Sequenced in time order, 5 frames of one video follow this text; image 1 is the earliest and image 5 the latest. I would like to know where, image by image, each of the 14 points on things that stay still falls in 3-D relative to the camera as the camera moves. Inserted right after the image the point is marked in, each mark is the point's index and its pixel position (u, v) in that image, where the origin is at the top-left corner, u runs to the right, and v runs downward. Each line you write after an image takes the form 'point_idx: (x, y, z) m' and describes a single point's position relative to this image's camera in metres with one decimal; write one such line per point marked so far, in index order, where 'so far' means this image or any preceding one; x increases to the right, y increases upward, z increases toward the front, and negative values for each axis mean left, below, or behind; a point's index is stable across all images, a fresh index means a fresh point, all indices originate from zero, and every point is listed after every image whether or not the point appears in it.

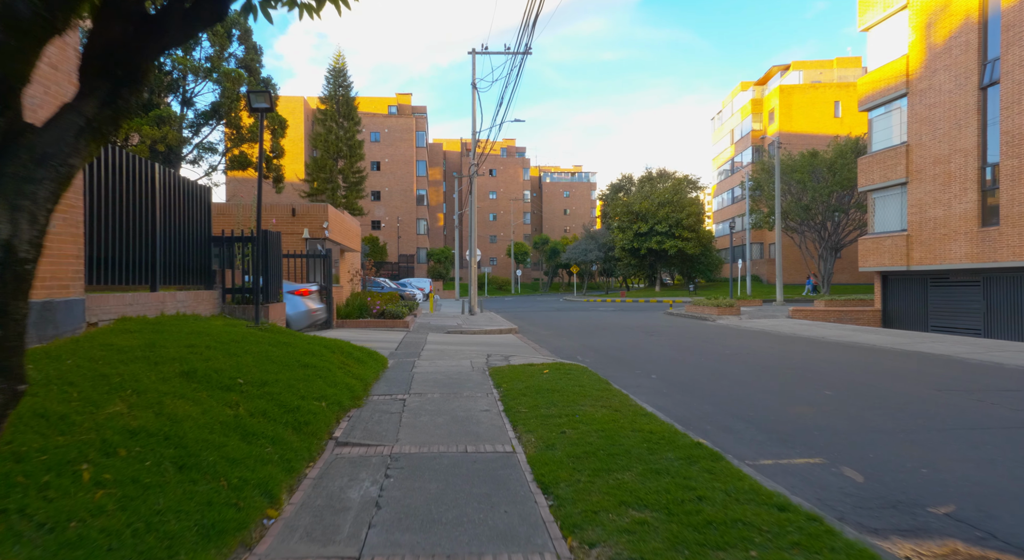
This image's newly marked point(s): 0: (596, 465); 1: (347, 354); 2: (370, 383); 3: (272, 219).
0: (+0.7, -1.5, +4.7) m
1: (-2.5, -1.1, +8.9) m
2: (-1.9, -1.4, +8.1) m
3: (-7.3, +1.9, +18.1) m
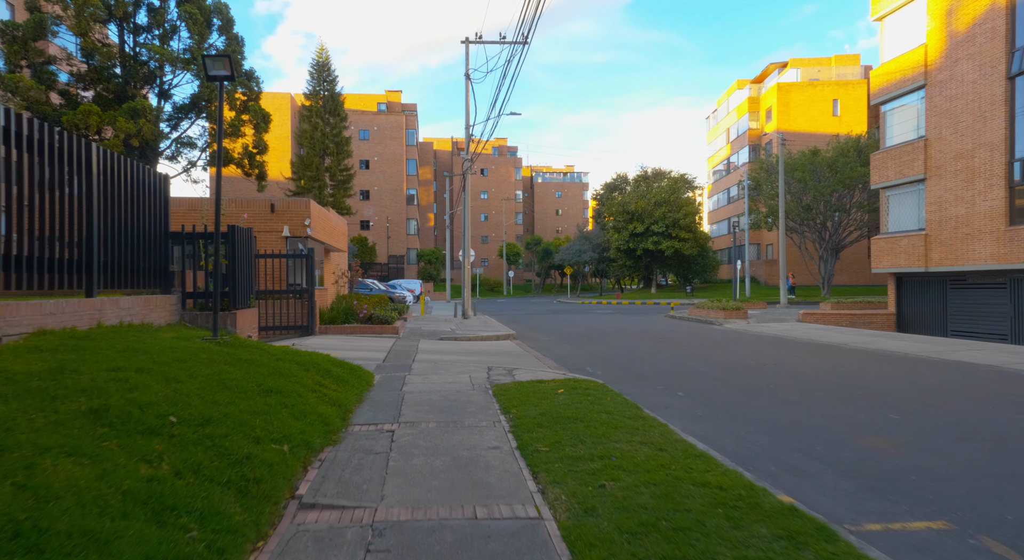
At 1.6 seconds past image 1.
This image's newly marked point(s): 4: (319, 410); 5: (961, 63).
0: (+0.8, -1.5, +3.3) m
1: (-2.4, -1.2, +7.5) m
2: (-1.8, -1.5, +6.7) m
3: (-7.3, +1.8, +16.6) m
4: (-1.9, -1.3, +5.9) m
5: (+14.8, +7.2, +19.8) m
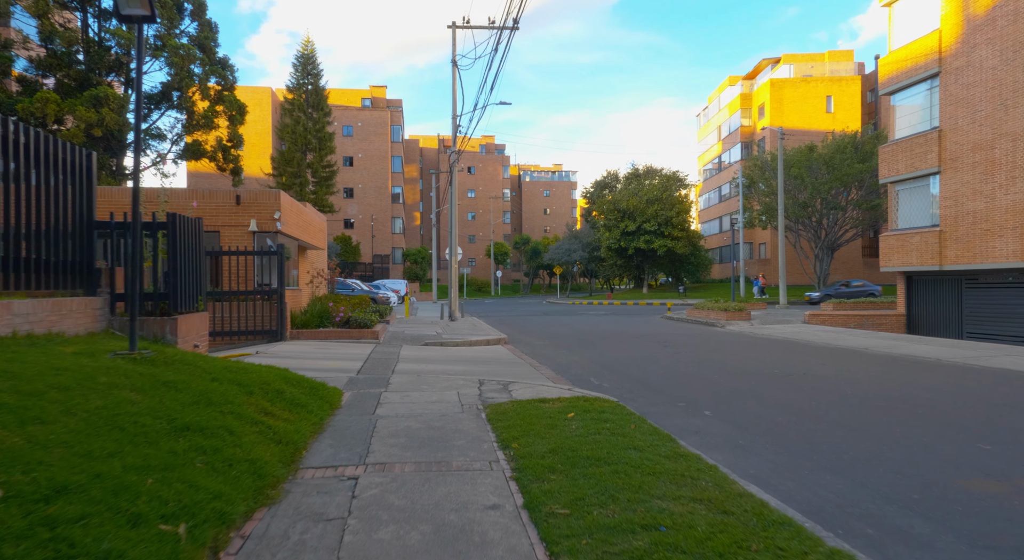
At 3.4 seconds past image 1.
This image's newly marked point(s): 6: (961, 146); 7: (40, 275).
0: (+0.9, -1.5, +1.8) m
1: (-2.4, -1.1, +6.0) m
2: (-1.8, -1.4, +5.2) m
3: (-7.5, +1.8, +15.0) m
4: (-1.9, -1.3, +4.4) m
5: (+14.5, +7.2, +18.6) m
6: (+14.5, +4.3, +19.4) m
7: (-5.4, +0.1, +6.9) m
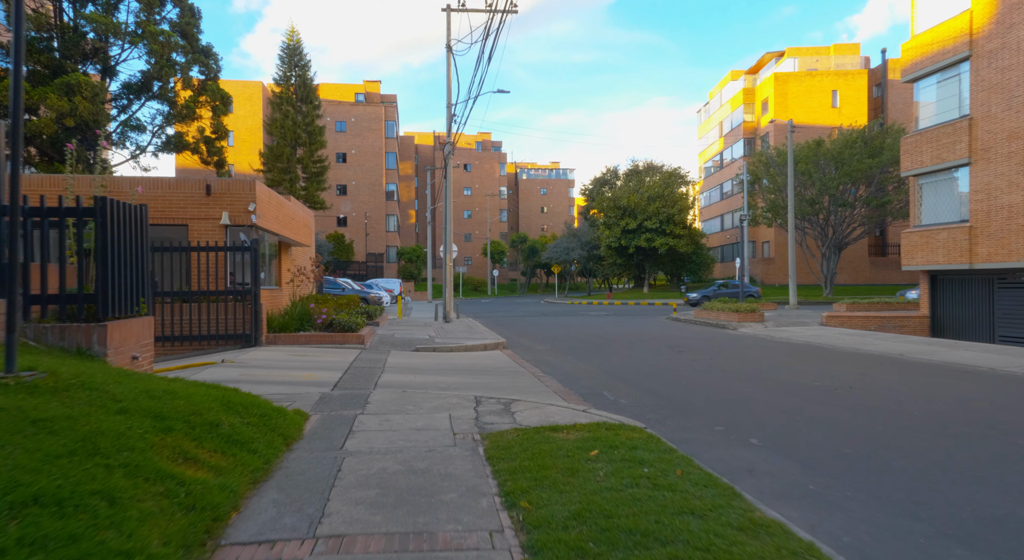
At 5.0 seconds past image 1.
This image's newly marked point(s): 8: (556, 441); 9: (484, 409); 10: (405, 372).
0: (+1.0, -1.5, +0.4) m
1: (-2.3, -1.1, +4.5) m
2: (-1.7, -1.4, +3.7) m
3: (-7.5, +1.8, +13.5) m
4: (-1.8, -1.3, +2.9) m
5: (+14.5, +7.2, +17.2) m
6: (+14.5, +4.4, +18.0) m
7: (-5.4, +0.1, +5.4) m
8: (+0.4, -1.5, +5.5) m
9: (-0.3, -1.5, +7.0) m
10: (-1.9, -1.6, +10.4) m
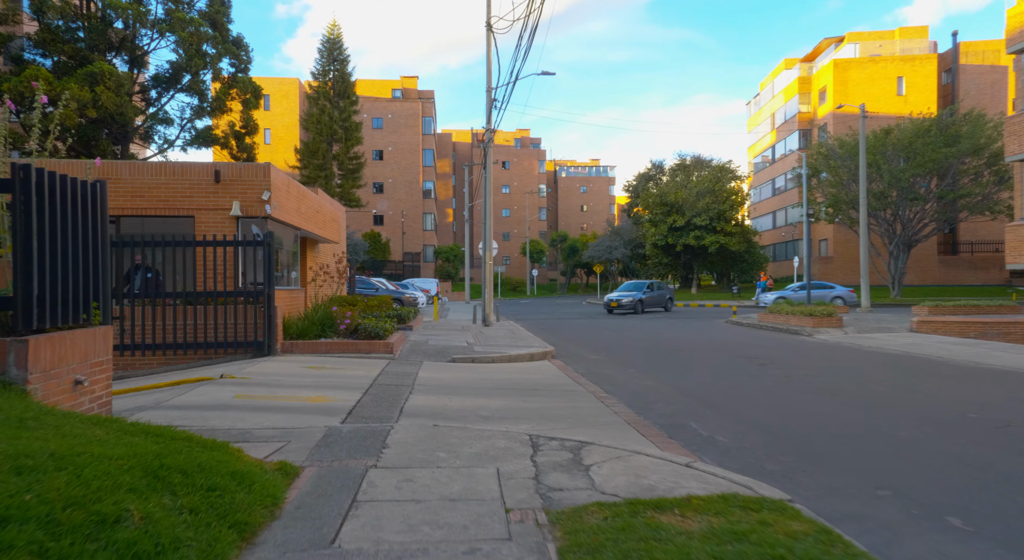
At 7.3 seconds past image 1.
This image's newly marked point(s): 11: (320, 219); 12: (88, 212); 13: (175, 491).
0: (+1.2, -1.4, -1.7) m
1: (-1.9, -1.1, +2.6) m
2: (-1.3, -1.4, +1.8) m
3: (-6.5, +1.9, +11.9) m
4: (-1.5, -1.2, +1.0) m
5: (+15.7, +7.2, +14.3) m
6: (+15.8, +4.4, +15.1) m
7: (-4.9, +0.1, +3.7) m
8: (+0.9, -1.4, +3.4) m
9: (+0.3, -1.5, +5.0) m
10: (-1.1, -1.6, +8.5) m
11: (-5.4, +1.7, +16.7) m
12: (-4.2, +0.6, +6.1) m
13: (-1.9, -1.1, +3.4) m
